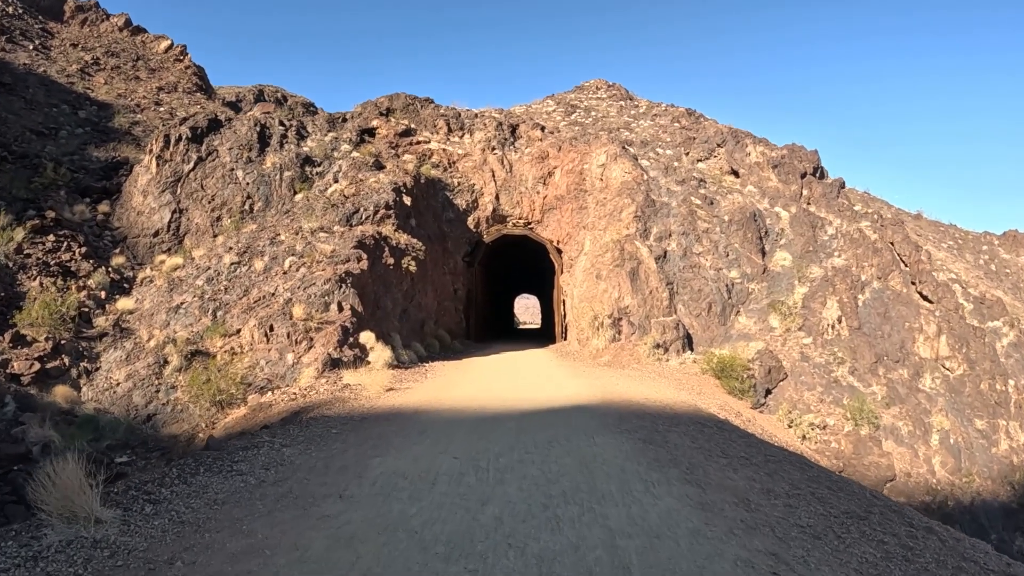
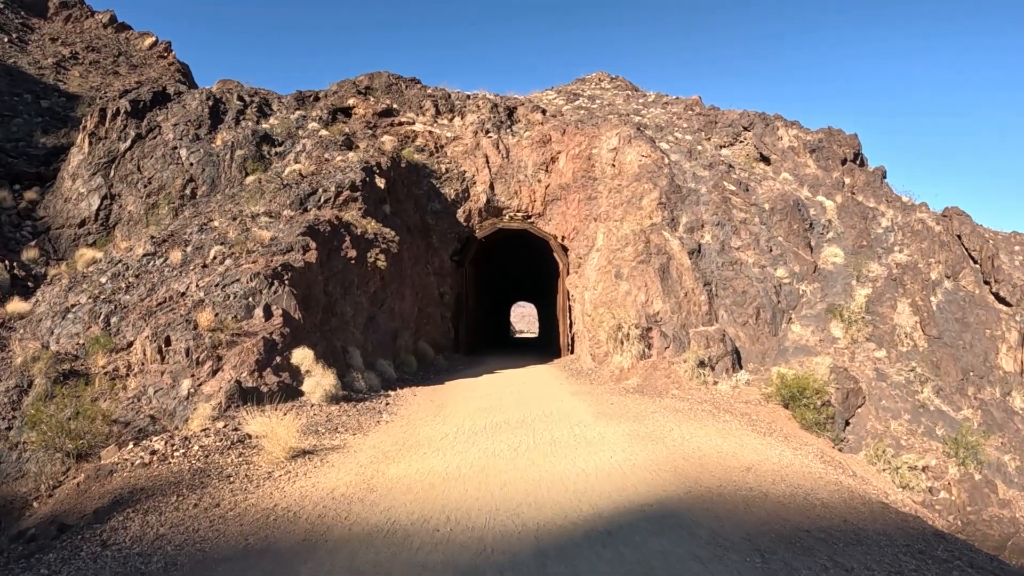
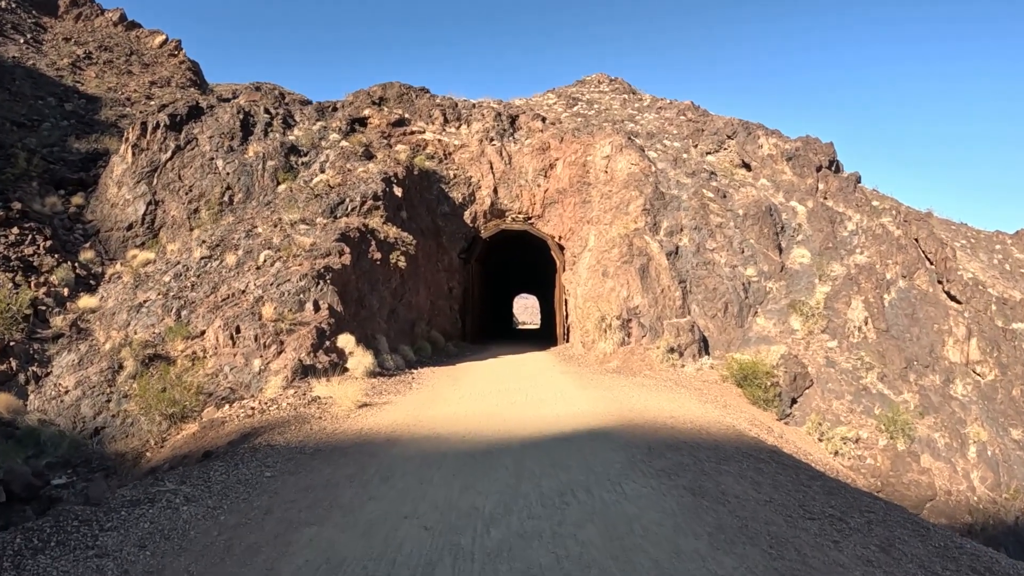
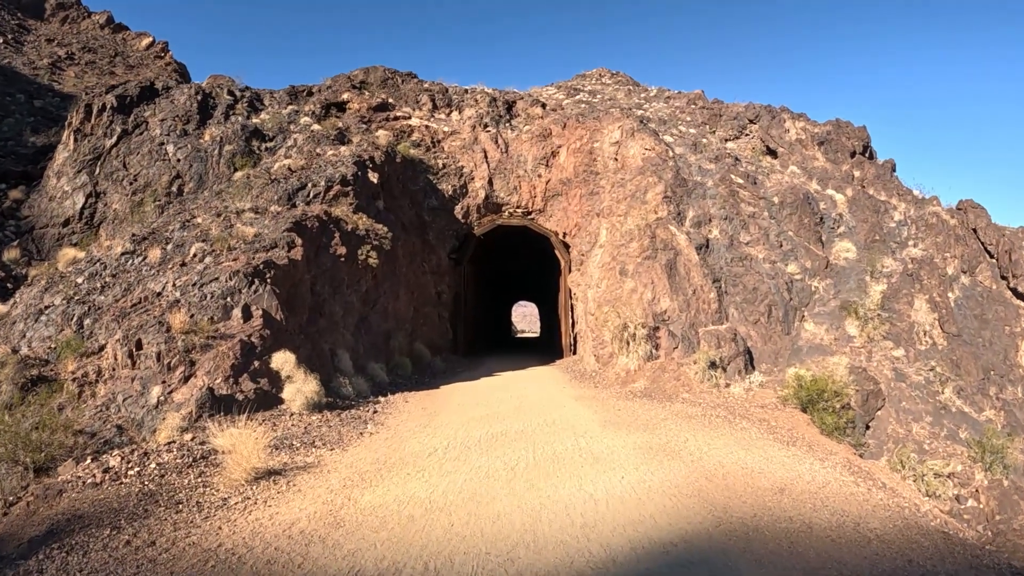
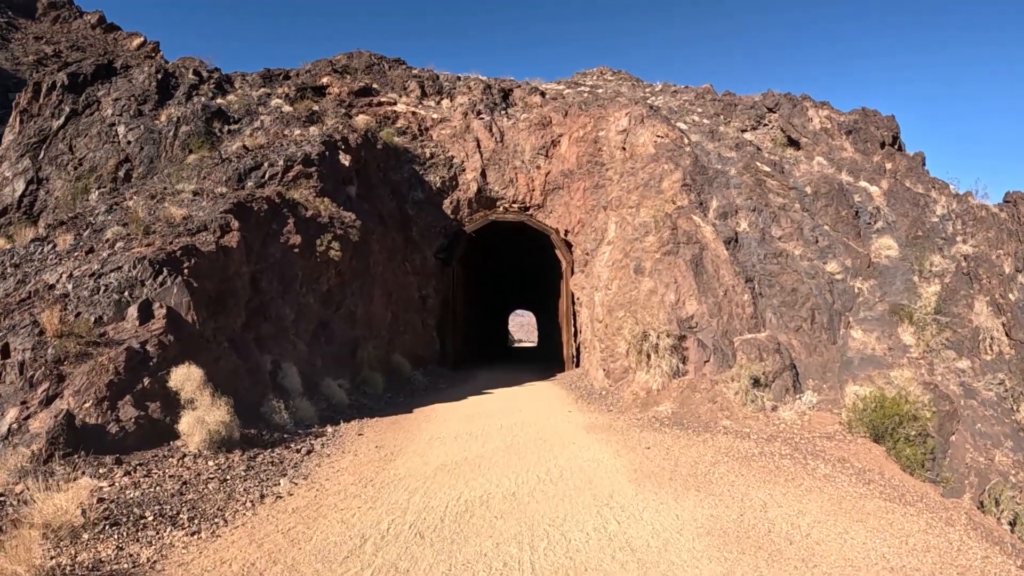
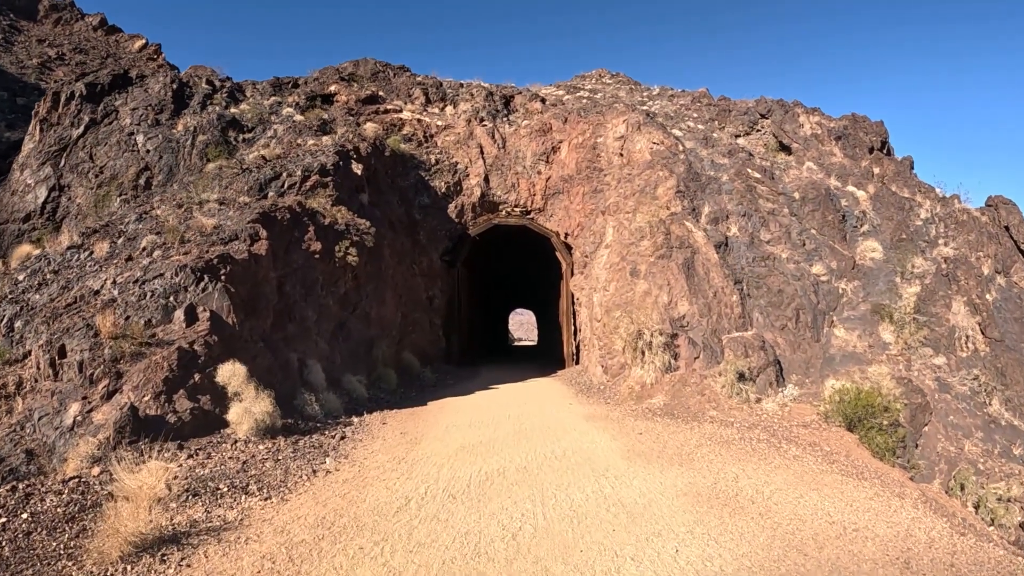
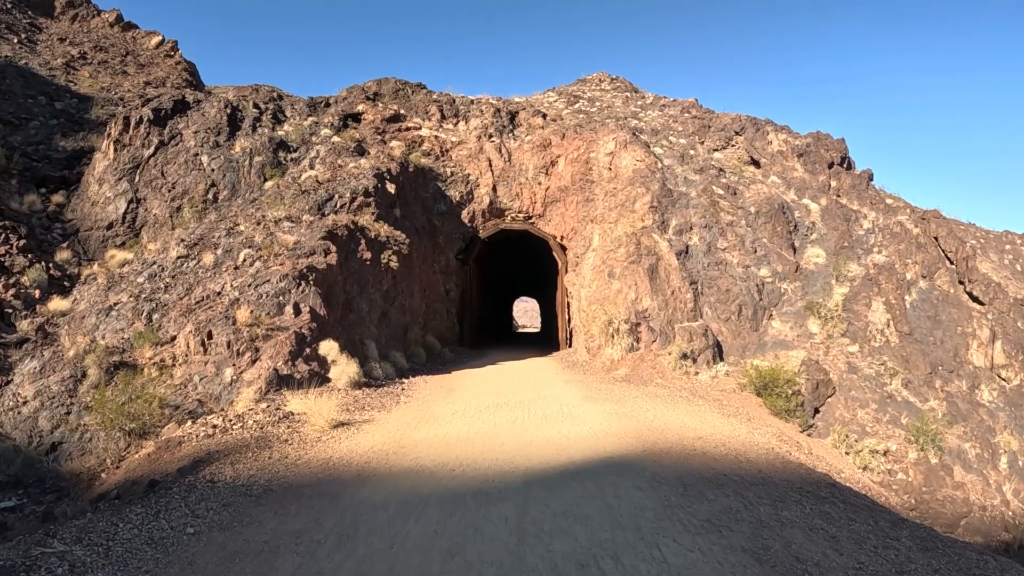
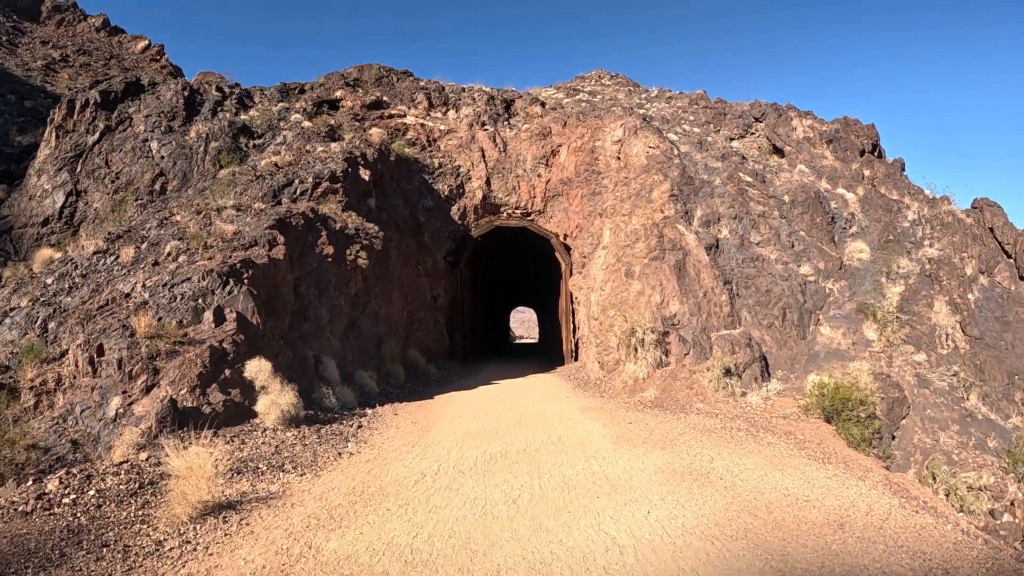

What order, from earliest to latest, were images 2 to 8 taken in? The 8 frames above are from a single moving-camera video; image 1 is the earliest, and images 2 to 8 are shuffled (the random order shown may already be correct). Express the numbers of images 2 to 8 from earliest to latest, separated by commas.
3, 7, 2, 4, 8, 6, 5
